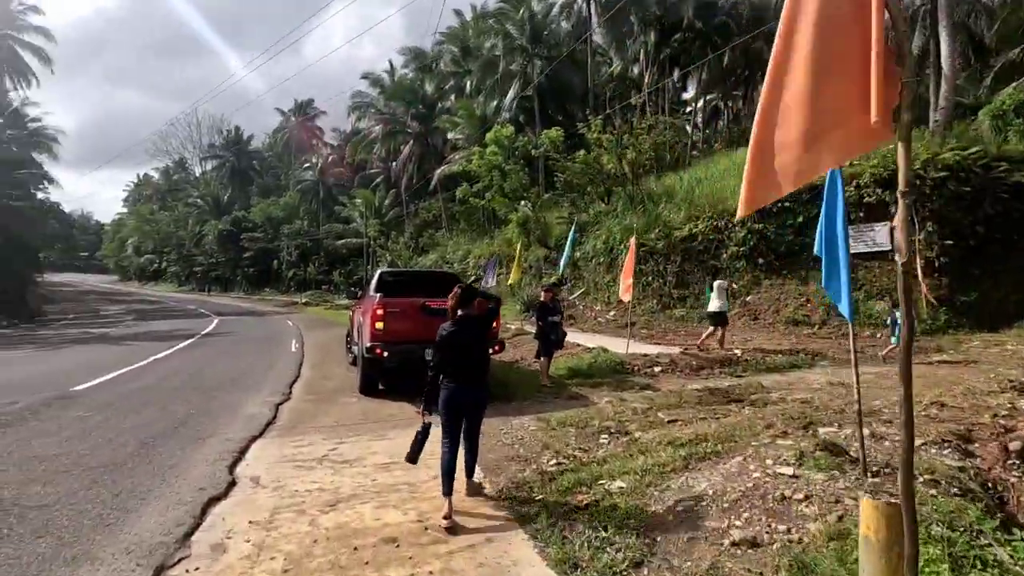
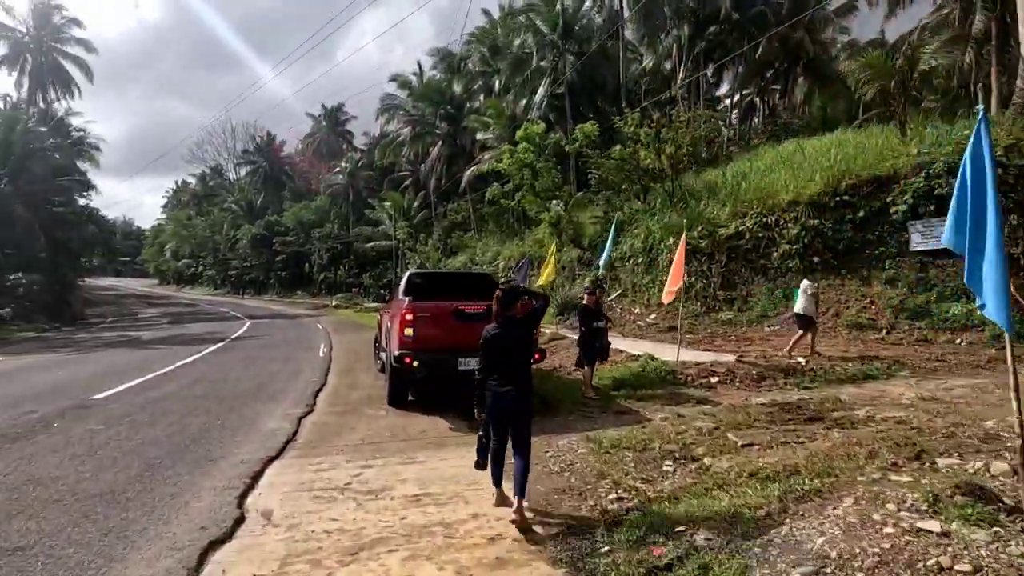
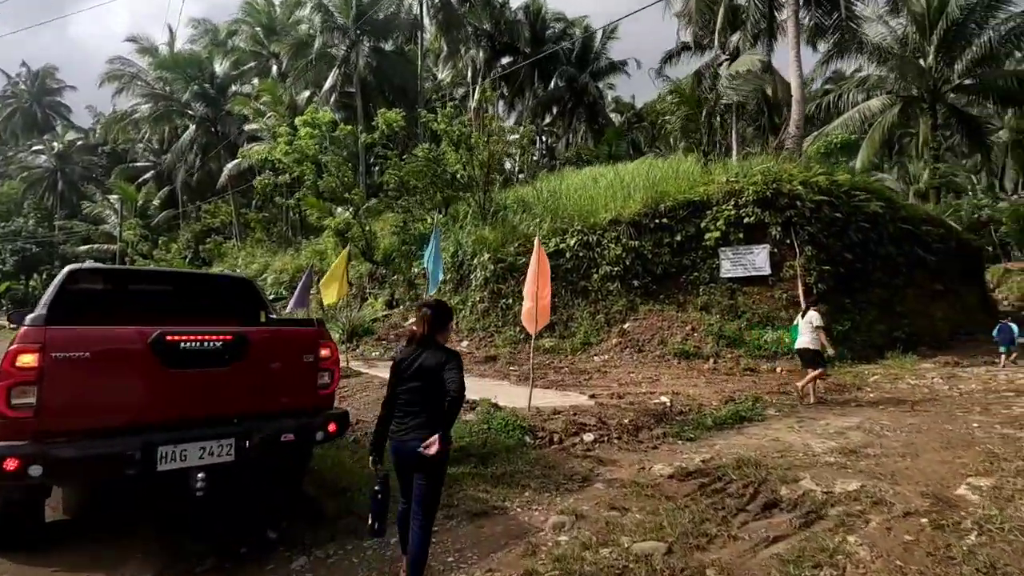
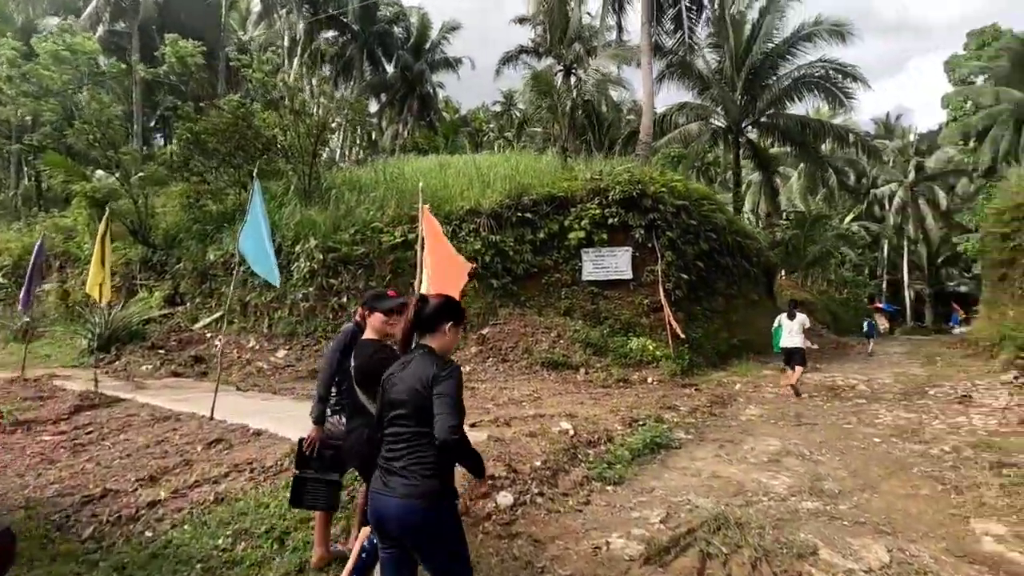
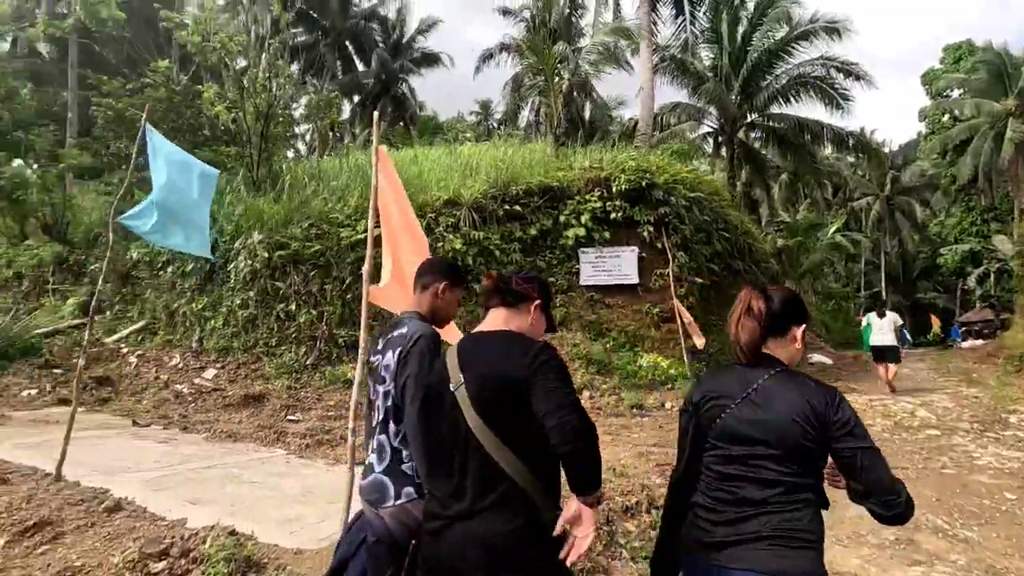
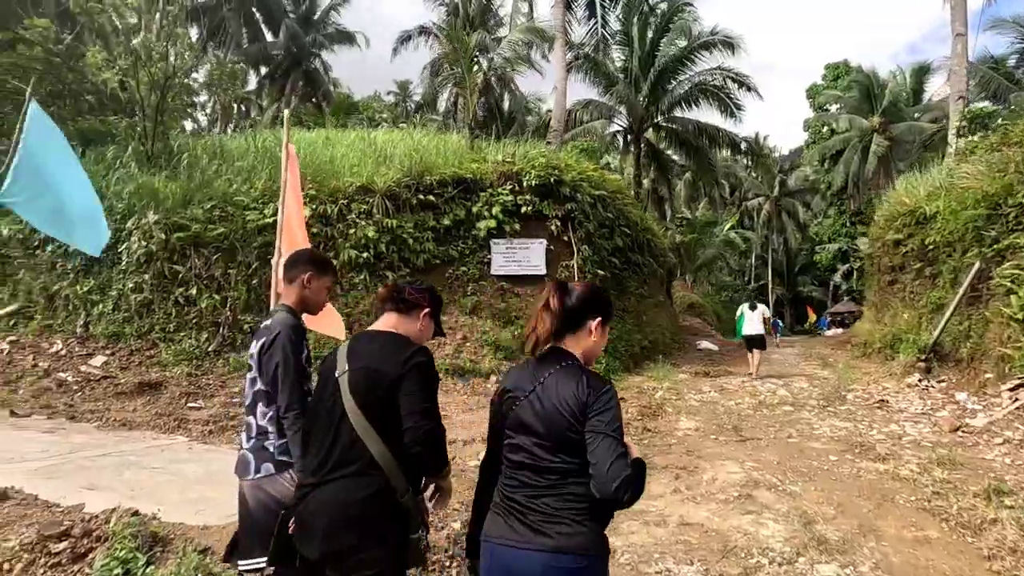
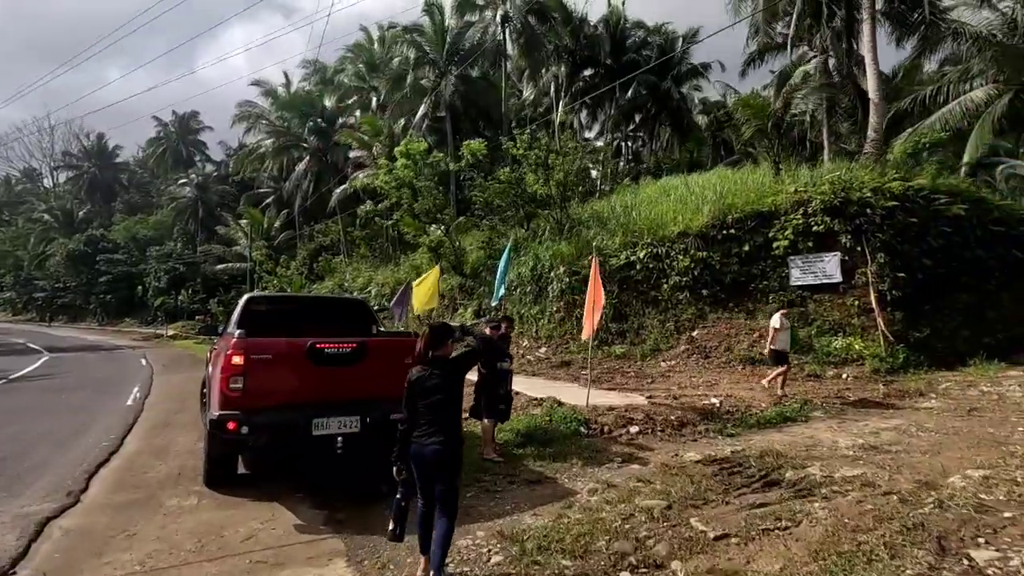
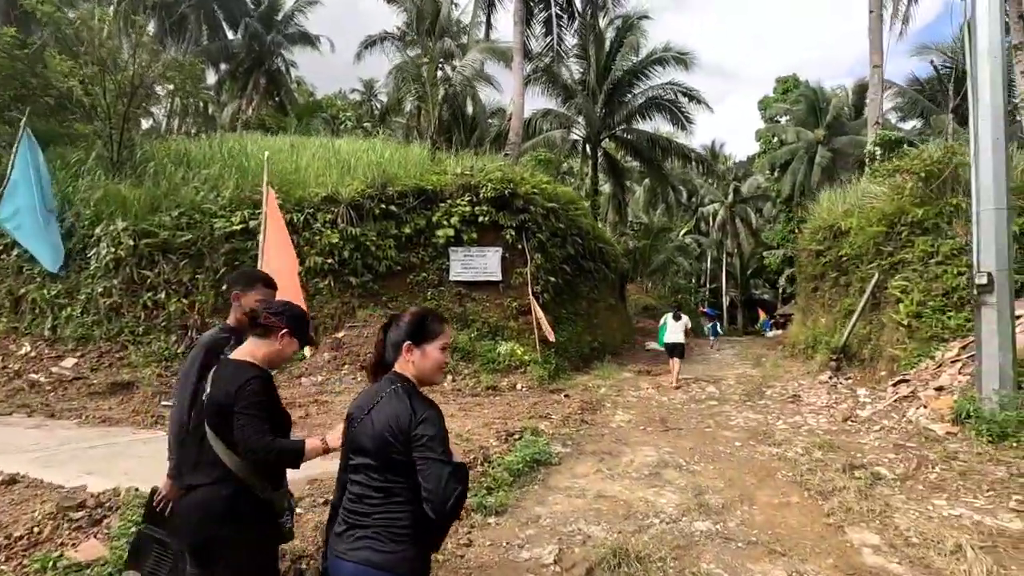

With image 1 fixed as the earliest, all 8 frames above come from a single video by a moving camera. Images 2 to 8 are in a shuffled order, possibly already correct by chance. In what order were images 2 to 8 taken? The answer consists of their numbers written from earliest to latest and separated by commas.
2, 7, 3, 4, 8, 6, 5
